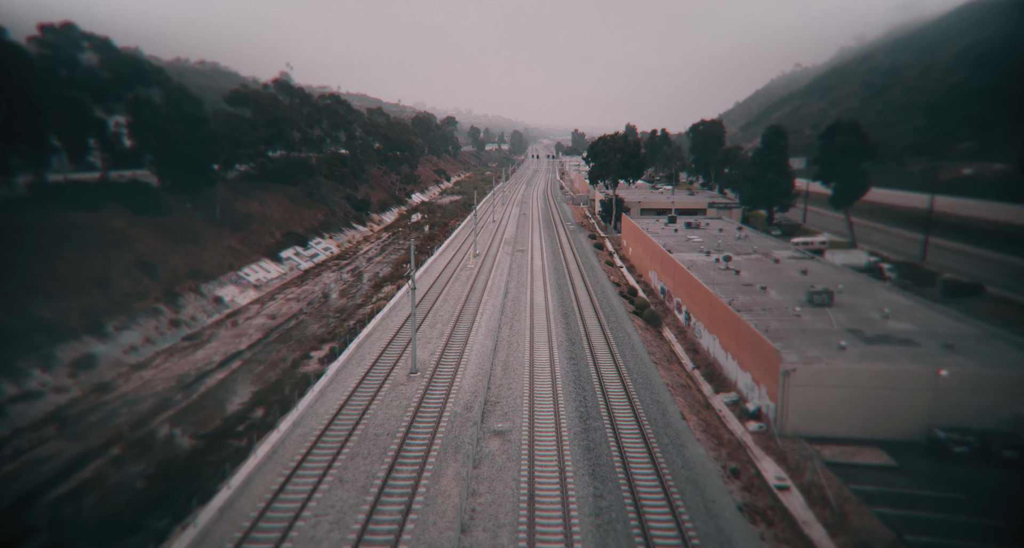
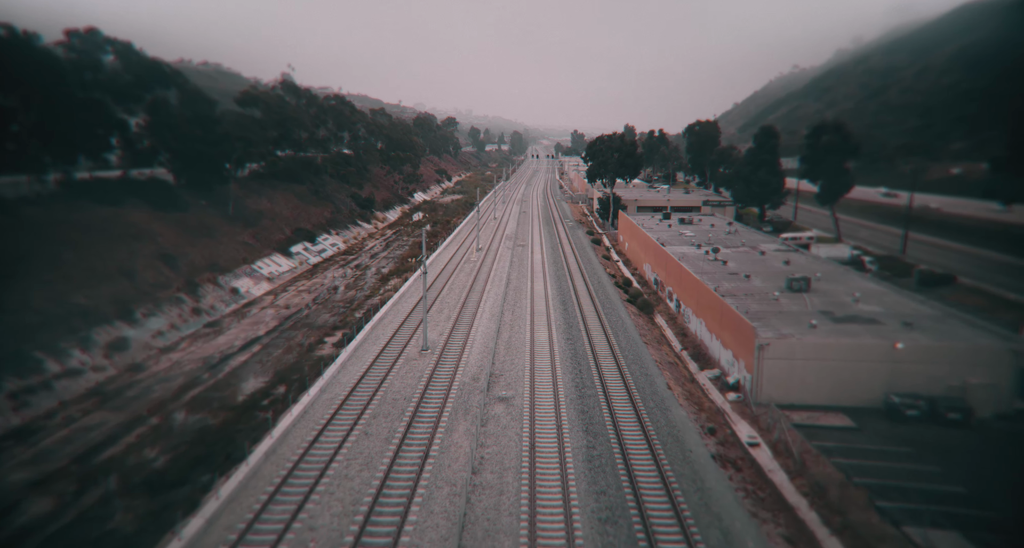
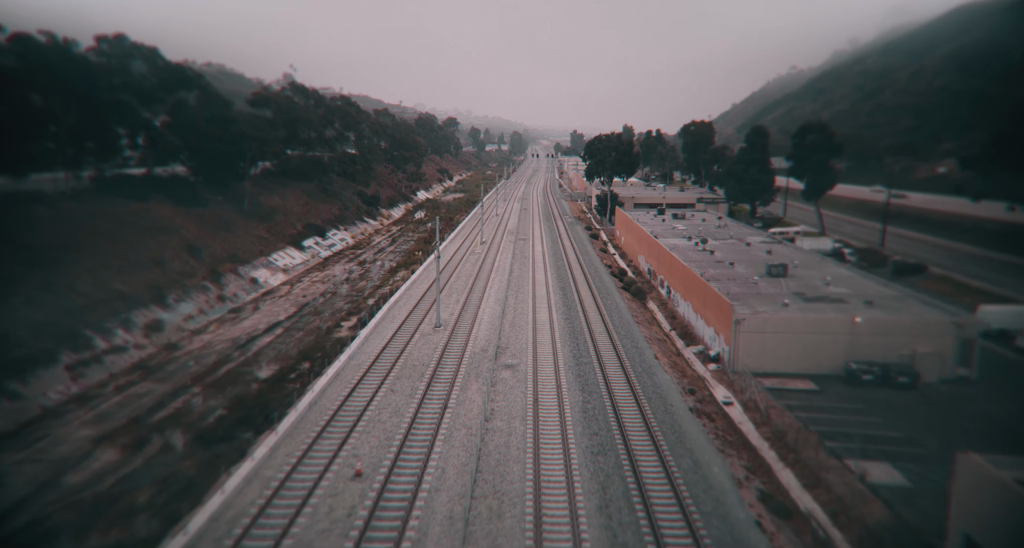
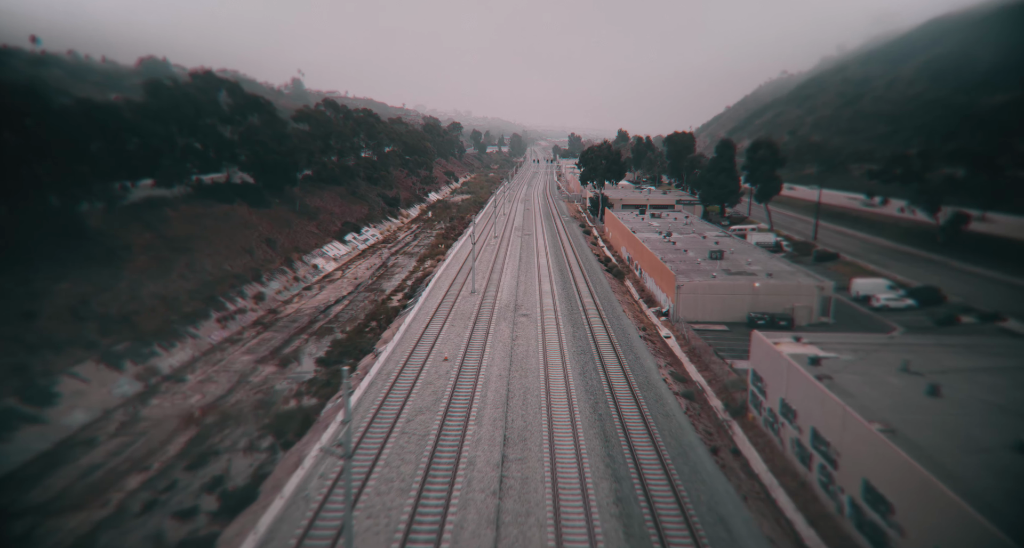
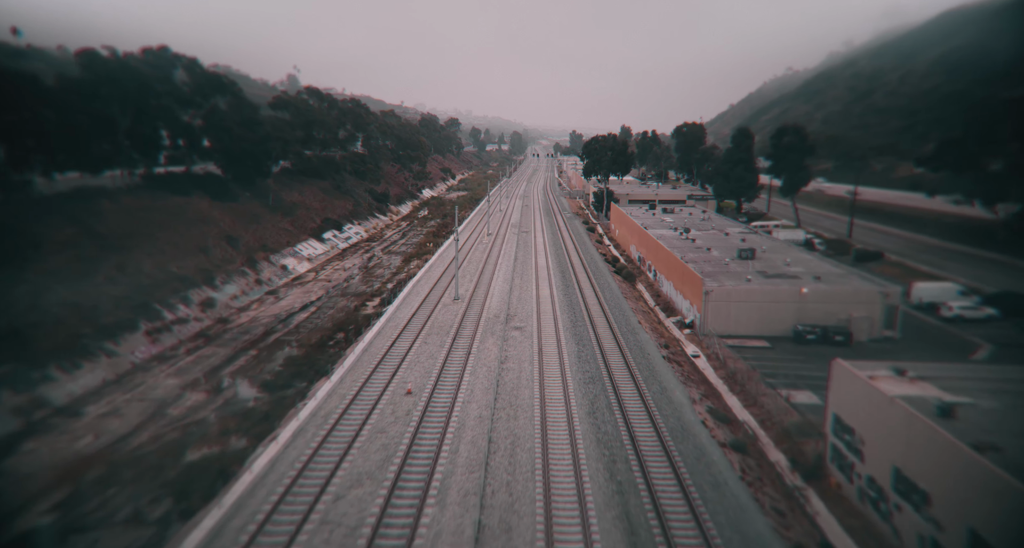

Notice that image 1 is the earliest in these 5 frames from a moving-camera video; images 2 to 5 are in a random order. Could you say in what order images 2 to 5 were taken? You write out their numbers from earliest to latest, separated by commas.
2, 3, 5, 4
